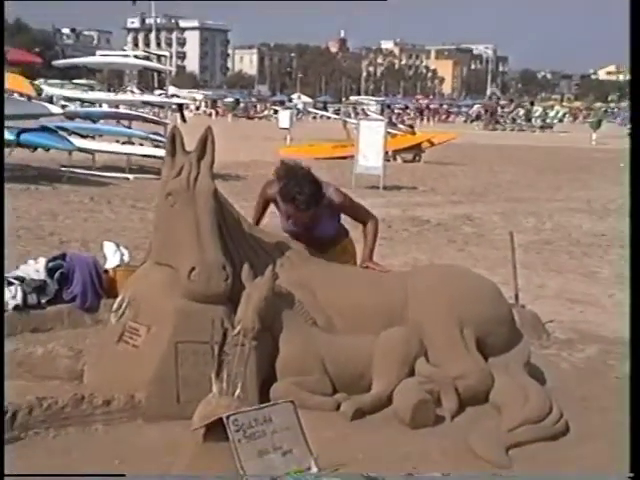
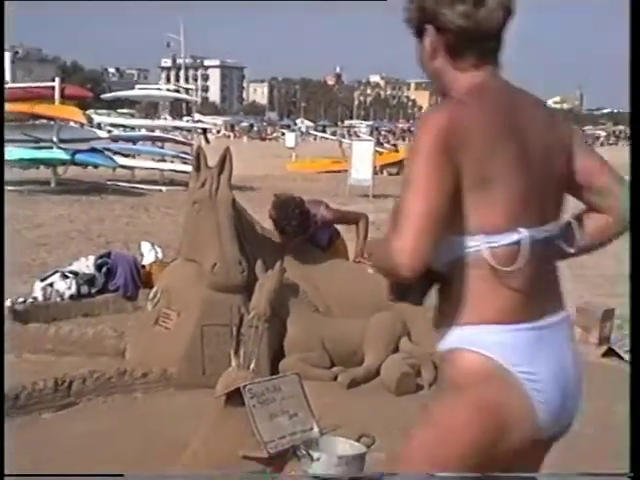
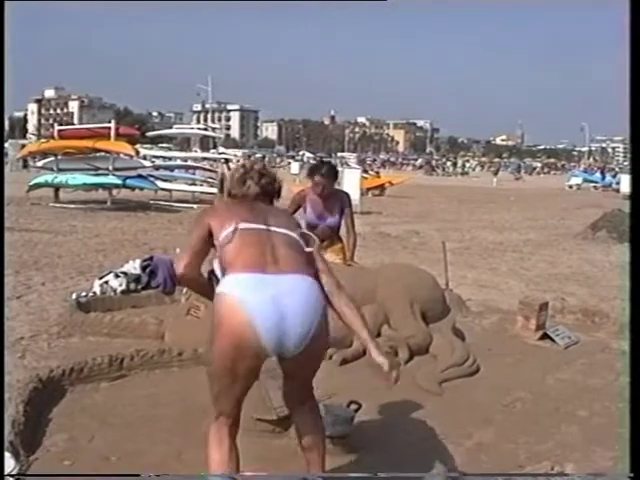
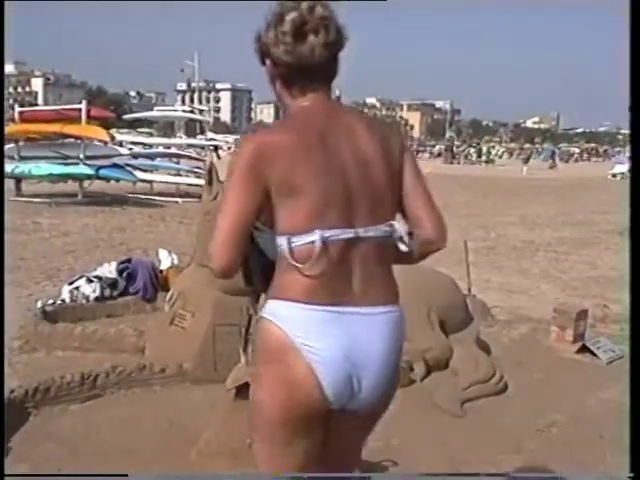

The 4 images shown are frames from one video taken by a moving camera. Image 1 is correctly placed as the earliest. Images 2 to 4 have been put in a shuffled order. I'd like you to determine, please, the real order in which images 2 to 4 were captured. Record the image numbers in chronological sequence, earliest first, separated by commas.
2, 4, 3
